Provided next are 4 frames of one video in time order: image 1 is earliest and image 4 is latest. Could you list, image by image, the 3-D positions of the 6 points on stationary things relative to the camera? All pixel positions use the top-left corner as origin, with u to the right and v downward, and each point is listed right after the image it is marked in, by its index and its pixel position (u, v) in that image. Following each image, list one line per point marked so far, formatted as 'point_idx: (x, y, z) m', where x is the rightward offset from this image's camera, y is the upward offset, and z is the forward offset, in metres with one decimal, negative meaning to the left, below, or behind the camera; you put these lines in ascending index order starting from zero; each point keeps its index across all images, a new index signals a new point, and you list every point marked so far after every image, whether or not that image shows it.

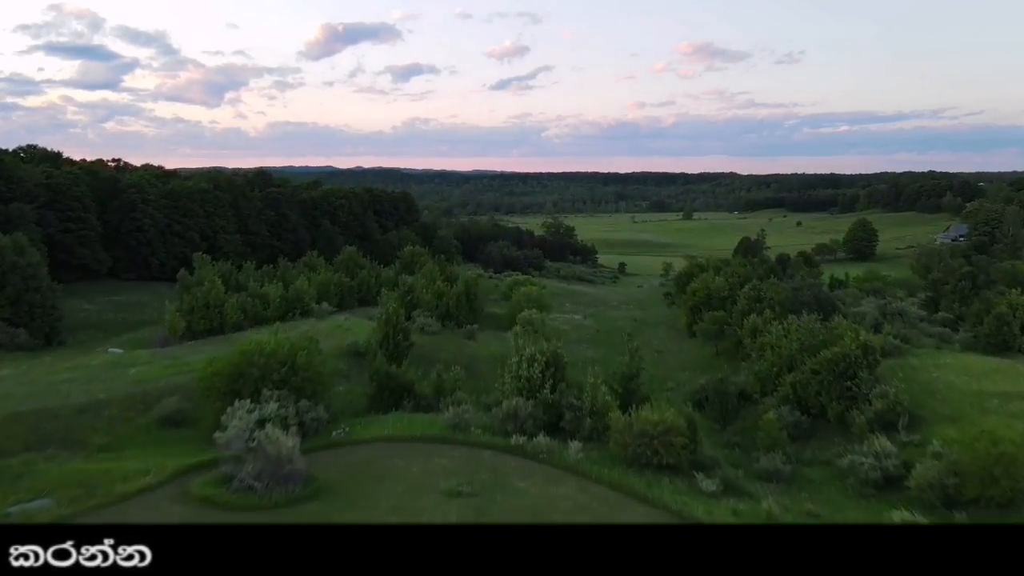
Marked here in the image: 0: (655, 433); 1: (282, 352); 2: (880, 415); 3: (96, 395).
0: (+2.4, -2.4, +12.5) m
1: (-4.3, -1.2, +14.3) m
2: (+7.7, -2.6, +15.8) m
3: (-8.7, -2.3, +15.9) m
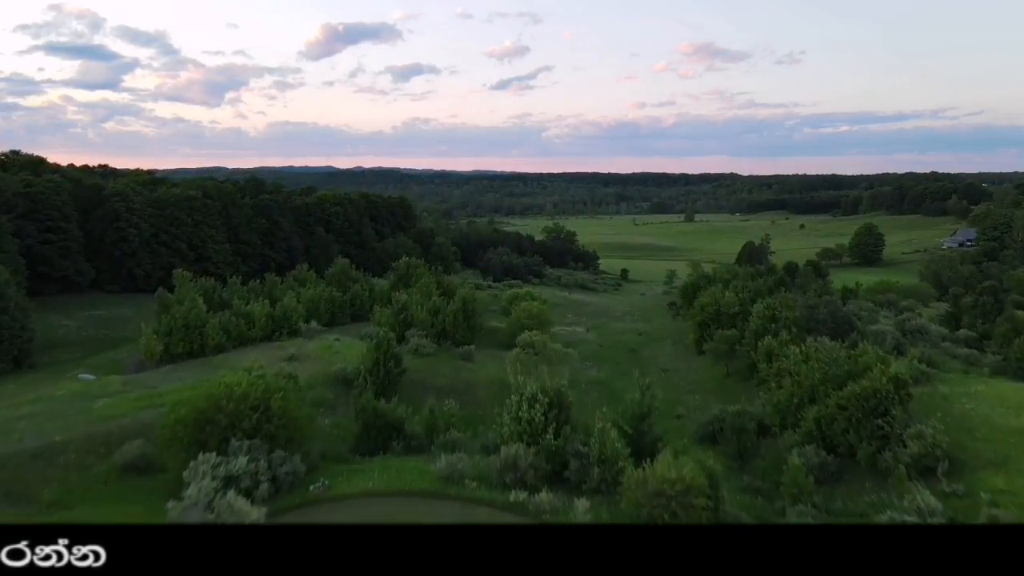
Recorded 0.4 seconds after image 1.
0: (+2.4, -3.0, +11.0) m
1: (-4.3, -1.8, +12.9) m
2: (+7.6, -3.2, +14.3) m
3: (-8.7, -2.9, +14.4) m
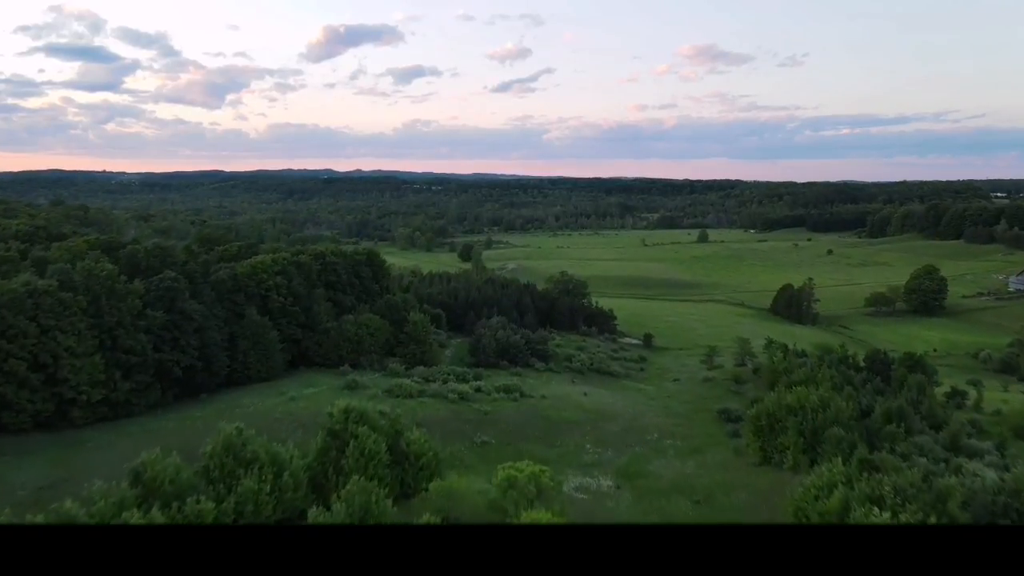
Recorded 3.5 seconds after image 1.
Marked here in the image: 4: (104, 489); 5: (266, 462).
0: (+2.2, -7.7, -1.2) m
1: (-4.5, -6.5, +0.6) m
2: (+7.5, -8.0, +2.0) m
3: (-8.9, -7.6, +2.2) m
4: (-9.1, -4.5, +16.9) m
5: (-6.4, -4.5, +19.6) m
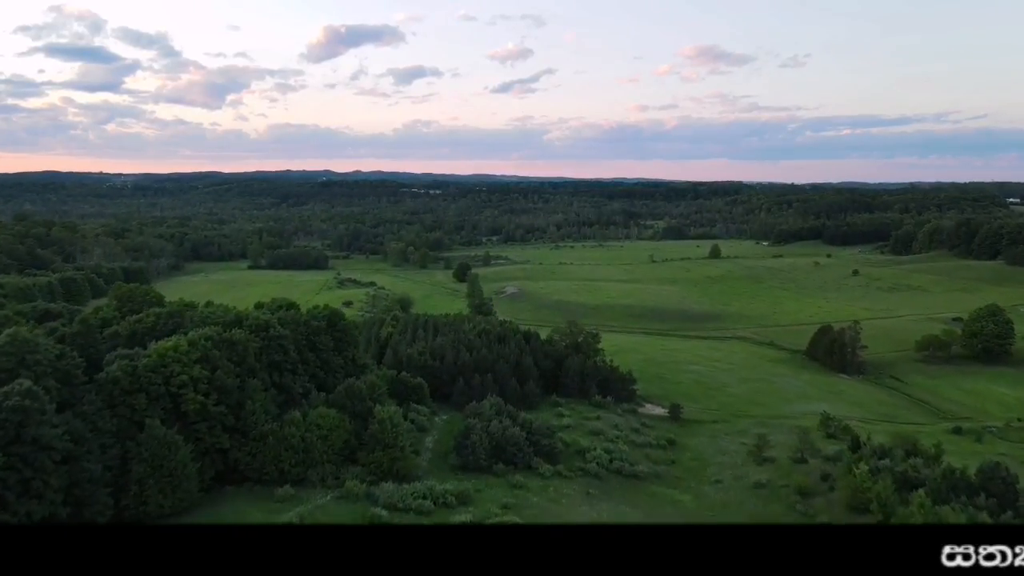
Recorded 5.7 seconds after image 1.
0: (+2.0, -11.2, -10.8) m
1: (-4.7, -10.0, -8.9) m
2: (+7.3, -11.5, -7.5) m
3: (-9.1, -11.0, -7.4) m
4: (-9.2, -8.0, +7.4) m
5: (-6.5, -8.0, +10.1) m
